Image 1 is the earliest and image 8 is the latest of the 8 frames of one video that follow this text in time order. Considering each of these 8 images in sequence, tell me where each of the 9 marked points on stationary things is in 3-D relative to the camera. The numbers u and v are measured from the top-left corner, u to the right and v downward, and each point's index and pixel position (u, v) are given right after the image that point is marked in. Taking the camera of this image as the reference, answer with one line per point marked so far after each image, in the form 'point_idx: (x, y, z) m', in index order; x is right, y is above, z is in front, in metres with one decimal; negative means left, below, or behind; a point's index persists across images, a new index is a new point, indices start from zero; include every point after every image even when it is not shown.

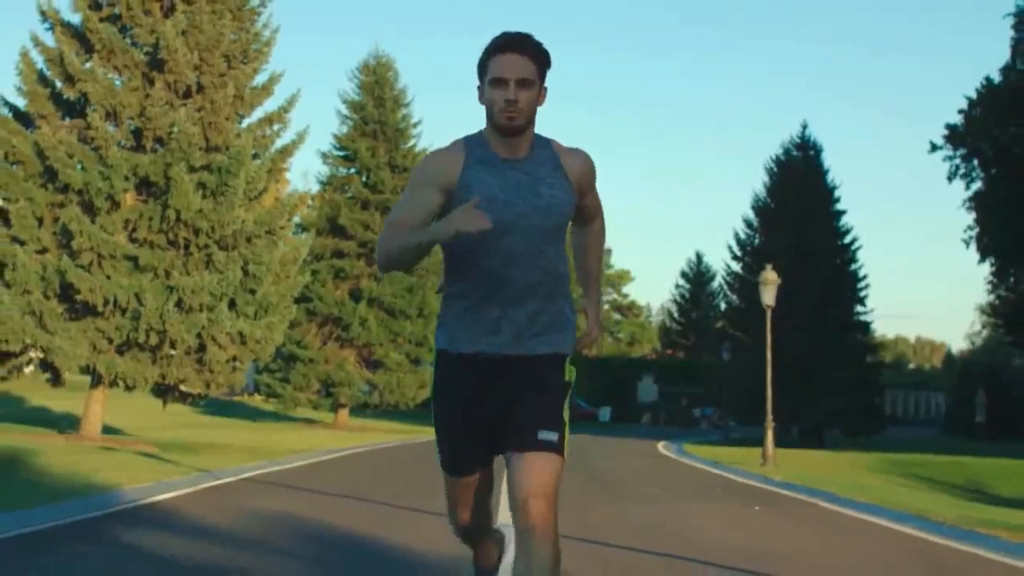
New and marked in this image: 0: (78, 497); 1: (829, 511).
0: (-4.7, -2.3, +15.5) m
1: (+4.0, -2.8, +17.6) m
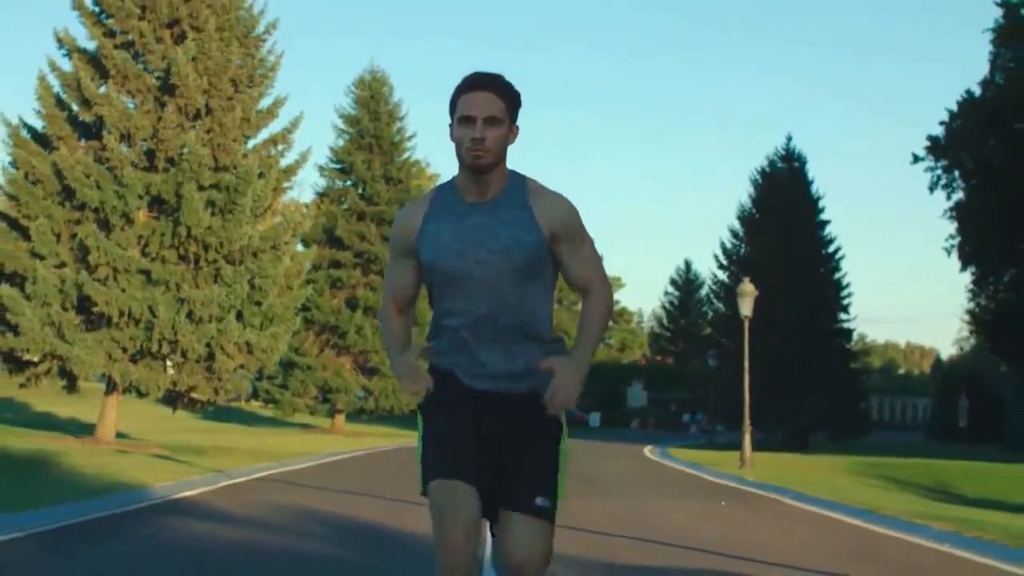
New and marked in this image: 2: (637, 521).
0: (-4.9, -2.5, +17.2) m
1: (+3.9, -3.0, +19.3) m
2: (+1.5, -2.8, +16.9) m
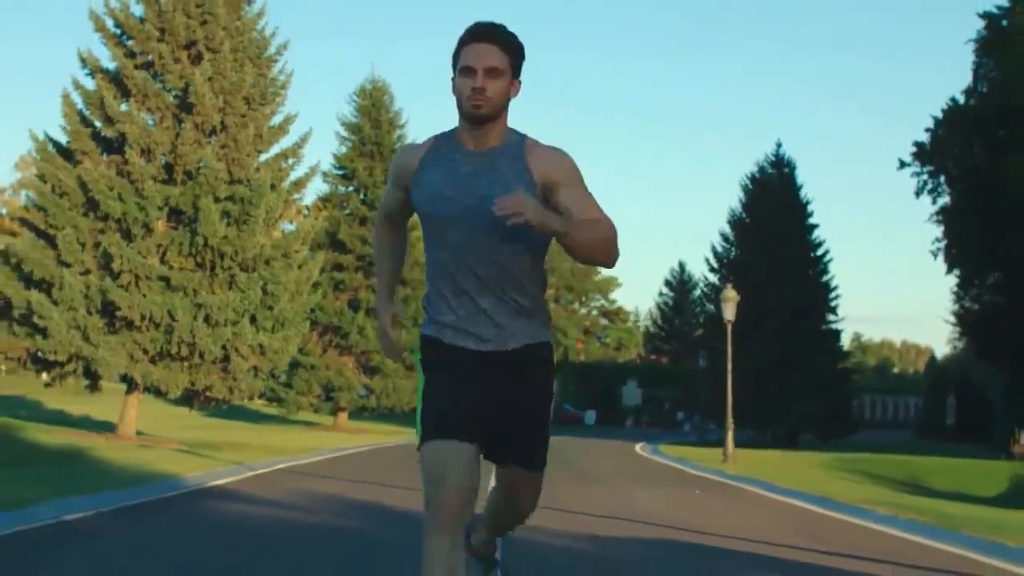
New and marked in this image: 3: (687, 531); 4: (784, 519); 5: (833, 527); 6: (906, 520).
0: (-4.9, -2.6, +19.1) m
1: (+3.8, -3.1, +21.3) m
2: (+1.4, -2.9, +18.9) m
3: (+1.9, -2.6, +15.2) m
4: (+3.2, -2.8, +16.7) m
5: (+3.6, -2.7, +15.7) m
6: (+4.6, -2.7, +16.3) m
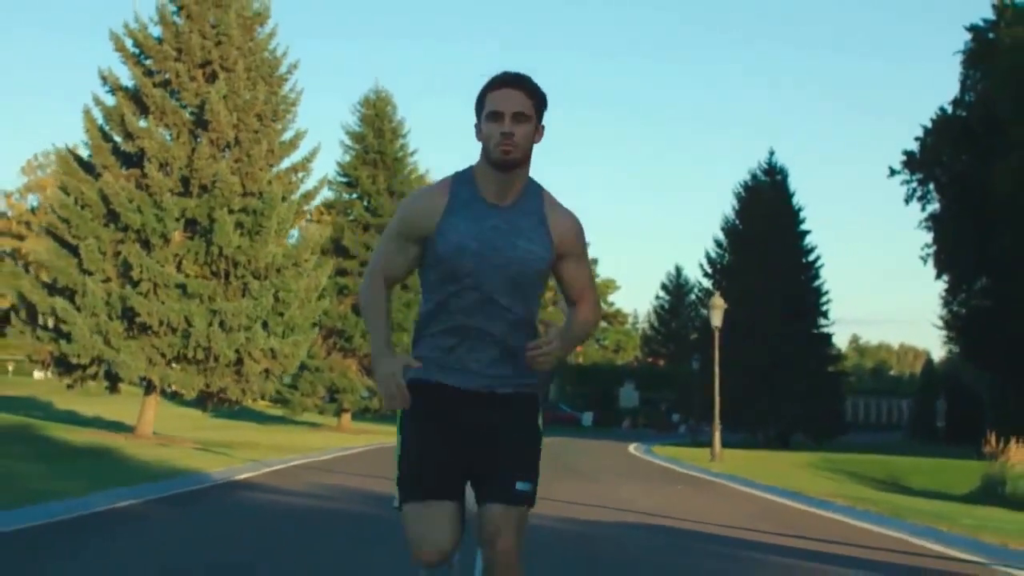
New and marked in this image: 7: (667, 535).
0: (-5.0, -2.8, +20.9) m
1: (+3.8, -3.3, +23.0) m
2: (+1.4, -3.1, +20.6) m
3: (+1.8, -2.8, +16.9) m
4: (+3.2, -2.9, +18.4) m
5: (+3.6, -2.8, +17.4) m
6: (+4.5, -2.9, +18.0) m
7: (+1.7, -2.6, +14.8) m
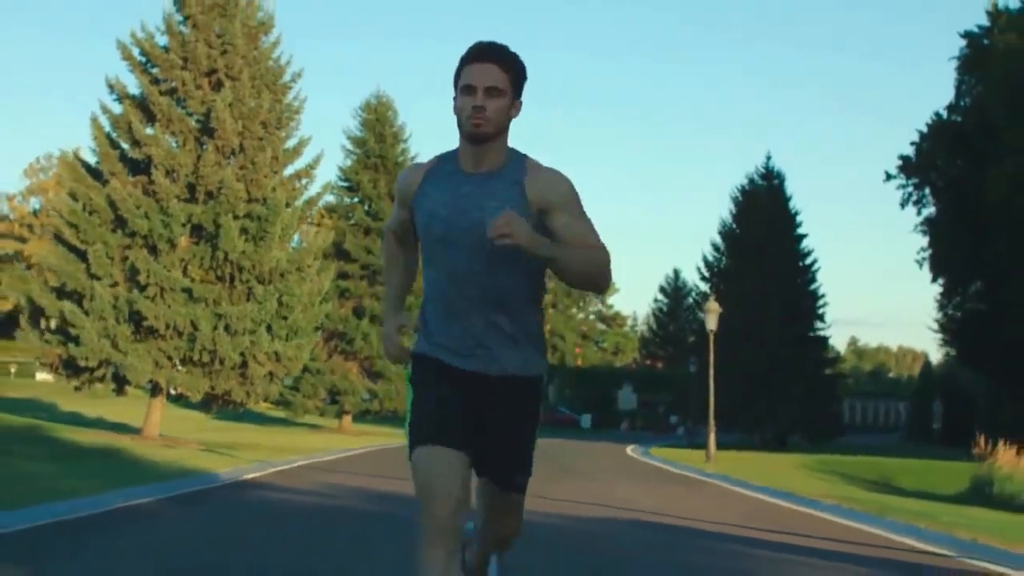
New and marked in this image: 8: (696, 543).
0: (-5.0, -2.9, +21.6) m
1: (+3.7, -3.4, +23.7) m
2: (+1.4, -3.2, +21.3) m
3: (+1.8, -2.9, +17.6) m
4: (+3.2, -3.0, +19.1) m
5: (+3.6, -2.9, +18.1) m
6: (+4.5, -2.9, +18.7) m
7: (+1.7, -2.7, +15.5) m
8: (+2.0, -2.6, +14.4) m
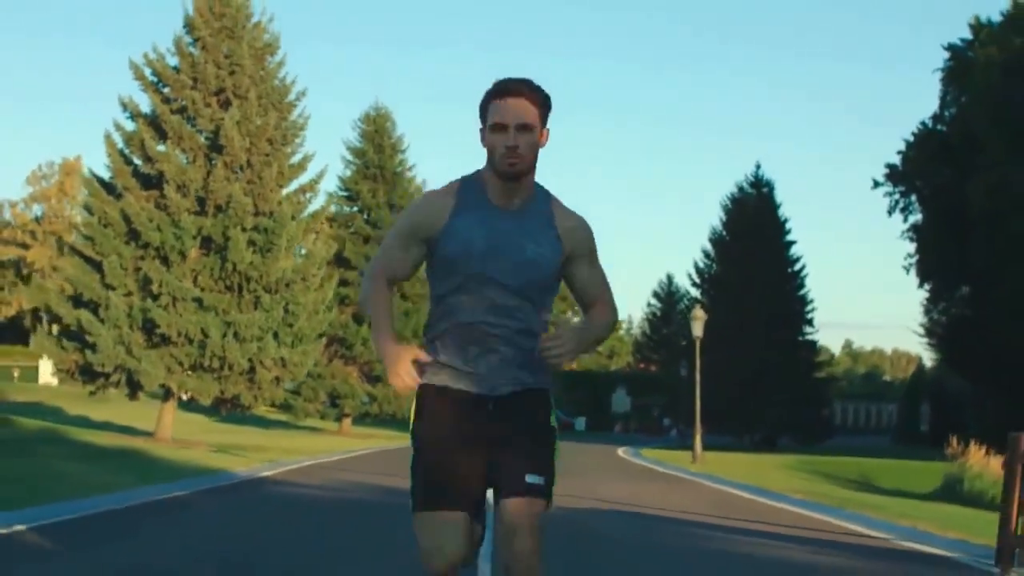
0: (-5.1, -3.1, +23.3) m
1: (+3.6, -3.6, +25.4) m
2: (+1.3, -3.4, +23.0) m
3: (+1.8, -3.1, +19.3) m
4: (+3.1, -3.2, +20.8) m
5: (+3.5, -3.1, +19.8) m
6: (+4.4, -3.1, +20.4) m
7: (+1.6, -2.9, +17.2) m
8: (+1.9, -2.8, +16.1) m
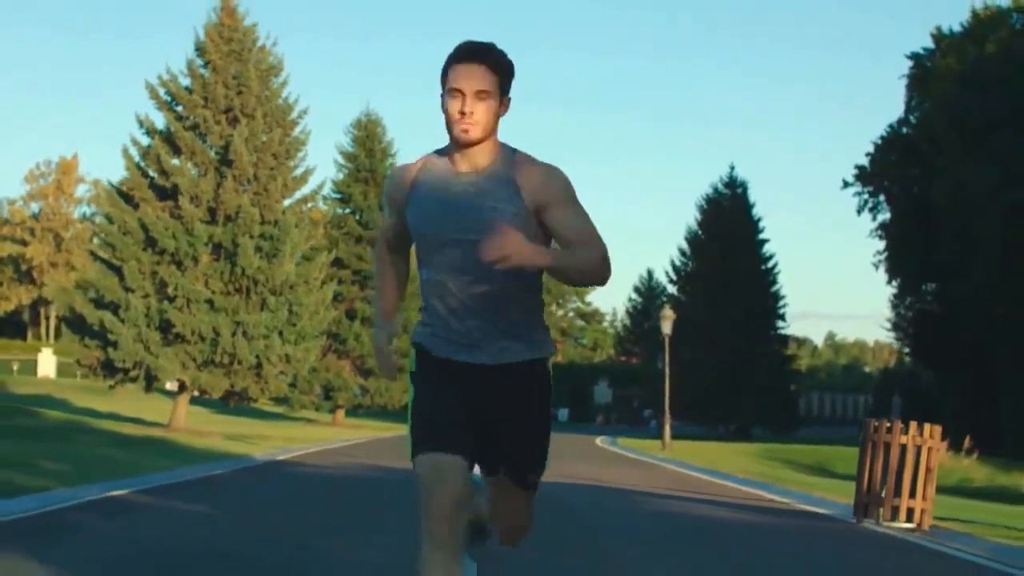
0: (-5.4, -3.2, +26.6) m
1: (+3.3, -3.7, +28.8) m
2: (+1.0, -3.5, +26.4) m
3: (+1.5, -3.2, +22.7) m
4: (+2.8, -3.4, +24.3) m
5: (+3.2, -3.3, +23.3) m
6: (+4.2, -3.3, +23.8) m
7: (+1.4, -3.1, +20.6) m
8: (+1.7, -3.0, +19.5) m
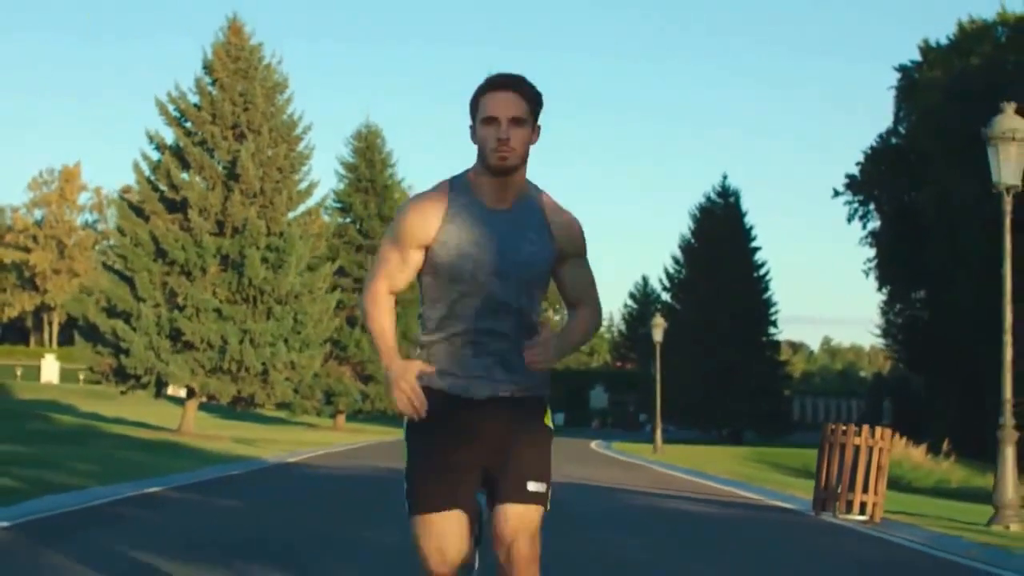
0: (-5.4, -3.5, +28.1) m
1: (+3.2, -4.0, +30.4) m
2: (+0.9, -3.8, +28.0) m
3: (+1.4, -3.4, +24.3) m
4: (+2.8, -3.6, +25.8) m
5: (+3.2, -3.5, +24.8) m
6: (+4.1, -3.5, +25.4) m
7: (+1.3, -3.3, +22.2) m
8: (+1.6, -3.2, +21.1) m
